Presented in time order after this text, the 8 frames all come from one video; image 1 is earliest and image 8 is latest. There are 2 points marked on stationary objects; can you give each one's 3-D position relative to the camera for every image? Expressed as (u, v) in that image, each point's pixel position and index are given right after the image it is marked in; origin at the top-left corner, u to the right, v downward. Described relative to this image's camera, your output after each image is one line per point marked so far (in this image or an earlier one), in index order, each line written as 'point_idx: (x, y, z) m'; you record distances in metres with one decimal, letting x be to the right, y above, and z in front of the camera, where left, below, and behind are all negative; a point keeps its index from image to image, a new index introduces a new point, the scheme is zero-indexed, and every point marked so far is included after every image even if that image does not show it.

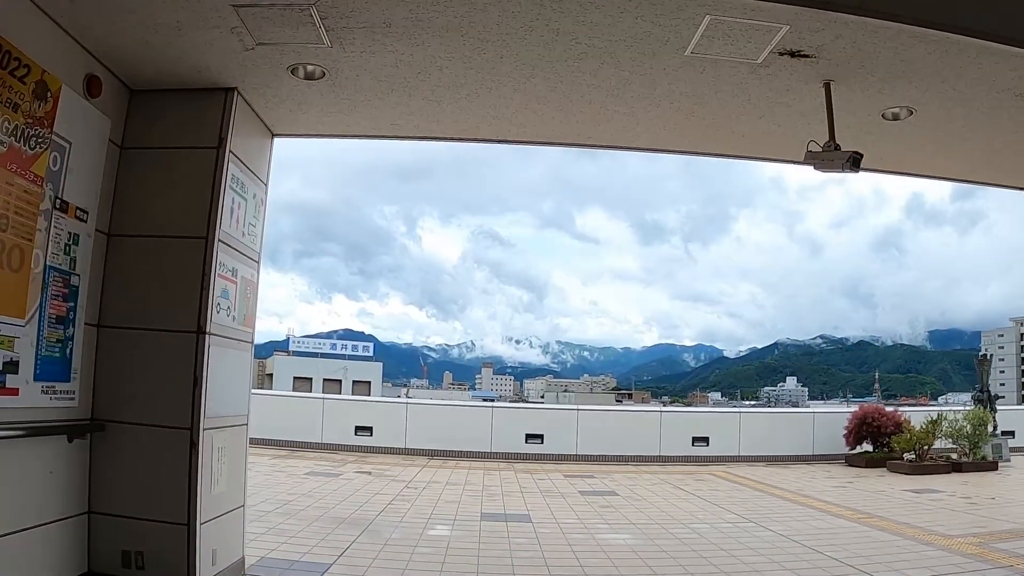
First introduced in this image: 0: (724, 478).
0: (+4.0, -3.5, +12.9) m
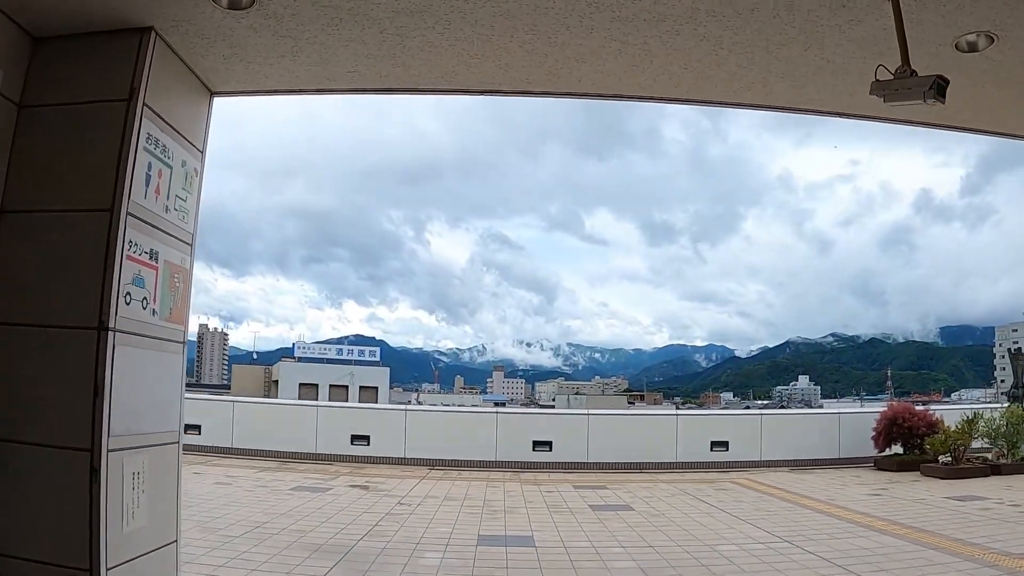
0: (+4.1, -3.4, +11.9) m
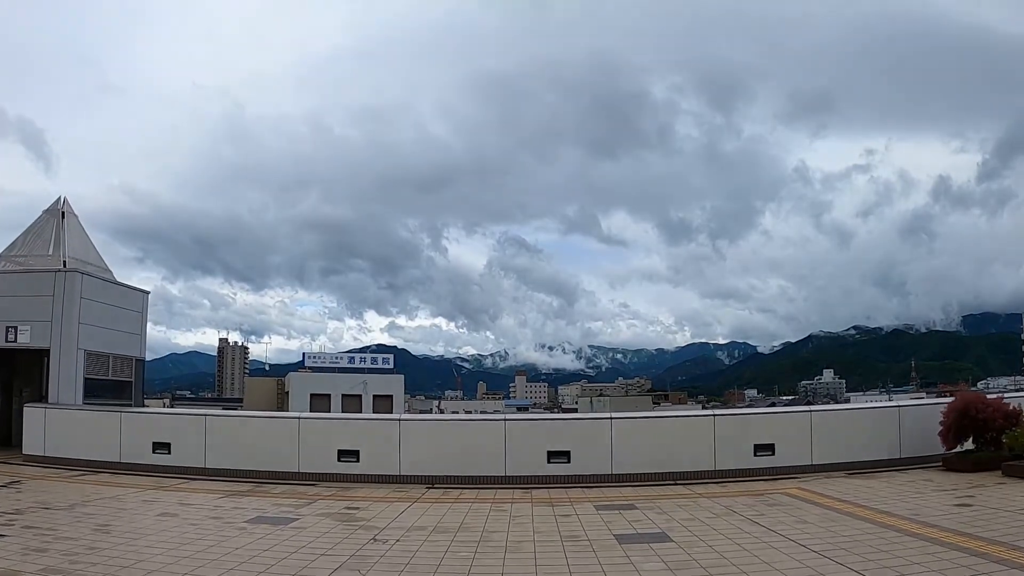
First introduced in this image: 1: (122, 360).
0: (+4.2, -3.0, +9.8) m
1: (-11.3, -2.1, +19.8) m
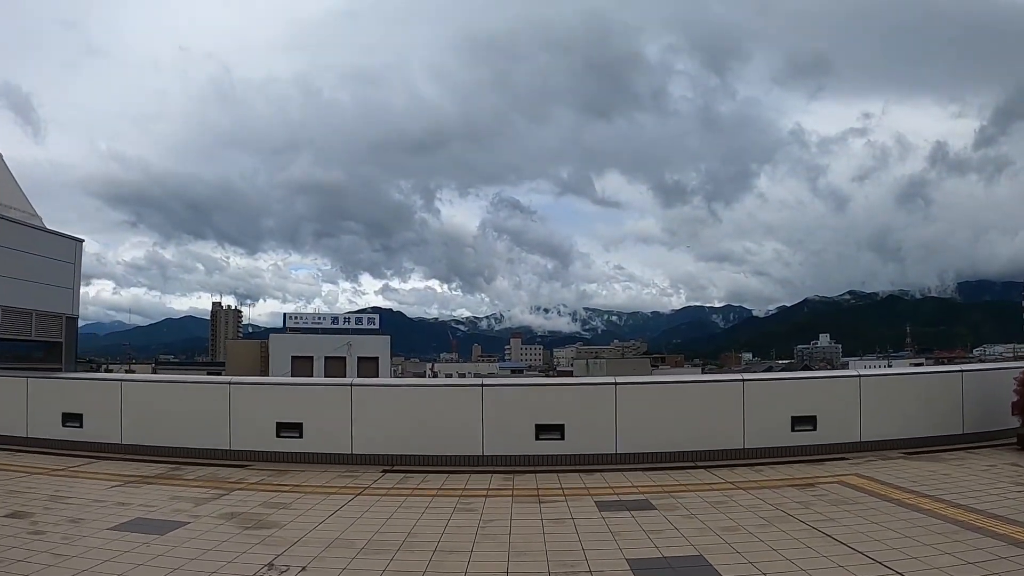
0: (+3.9, -2.2, +7.5) m
1: (-11.6, -0.8, +17.2) m
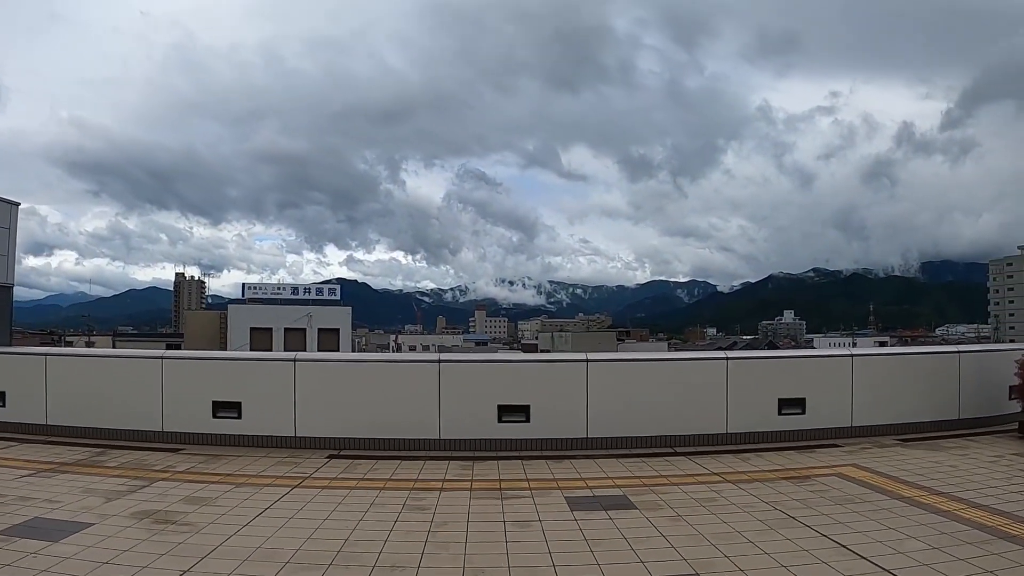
0: (+3.6, -1.9, +6.7) m
1: (-12.4, +0.1, +15.7) m
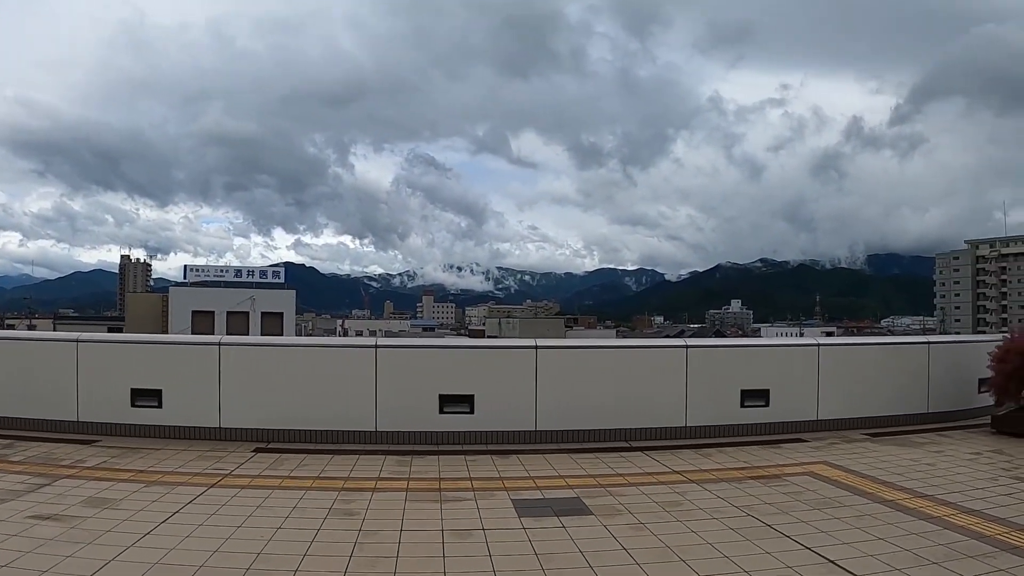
0: (+3.0, -1.7, +6.1) m
1: (-13.5, +0.7, +13.8) m
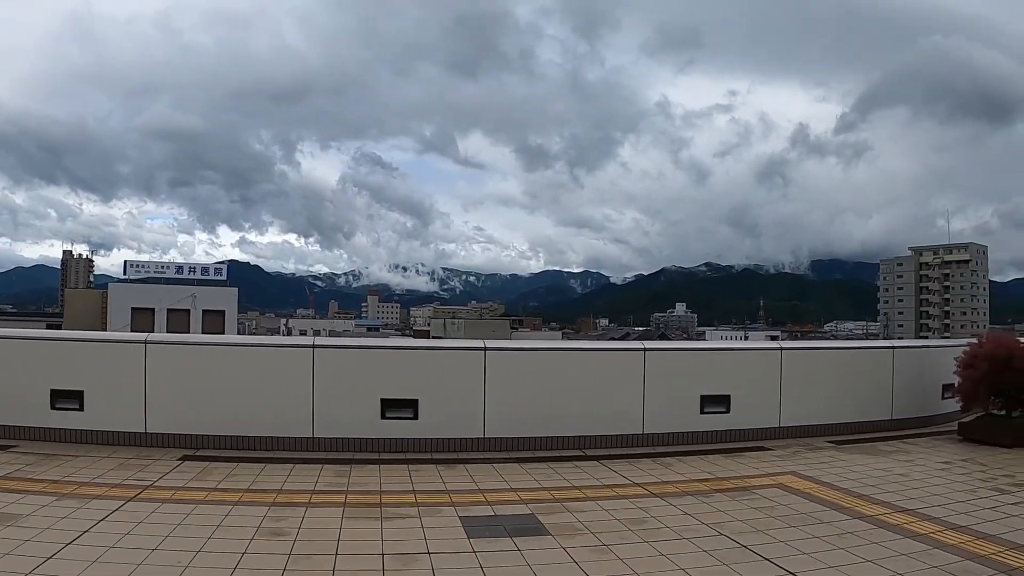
0: (+2.6, -1.7, +5.7) m
1: (-14.5, +1.0, +12.0) m
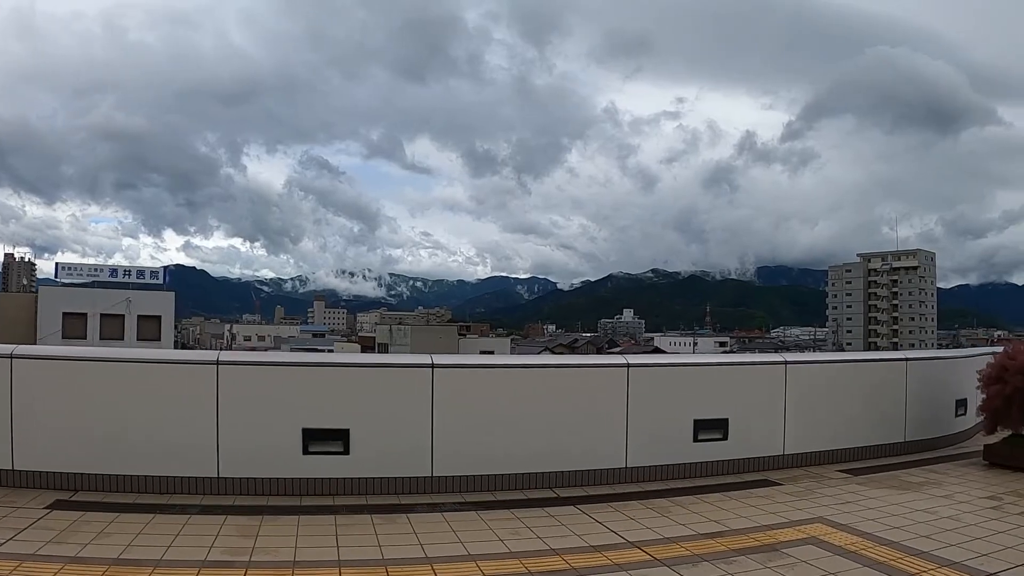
0: (+2.4, -1.7, +4.4) m
1: (-15.2, +1.0, +9.4) m
